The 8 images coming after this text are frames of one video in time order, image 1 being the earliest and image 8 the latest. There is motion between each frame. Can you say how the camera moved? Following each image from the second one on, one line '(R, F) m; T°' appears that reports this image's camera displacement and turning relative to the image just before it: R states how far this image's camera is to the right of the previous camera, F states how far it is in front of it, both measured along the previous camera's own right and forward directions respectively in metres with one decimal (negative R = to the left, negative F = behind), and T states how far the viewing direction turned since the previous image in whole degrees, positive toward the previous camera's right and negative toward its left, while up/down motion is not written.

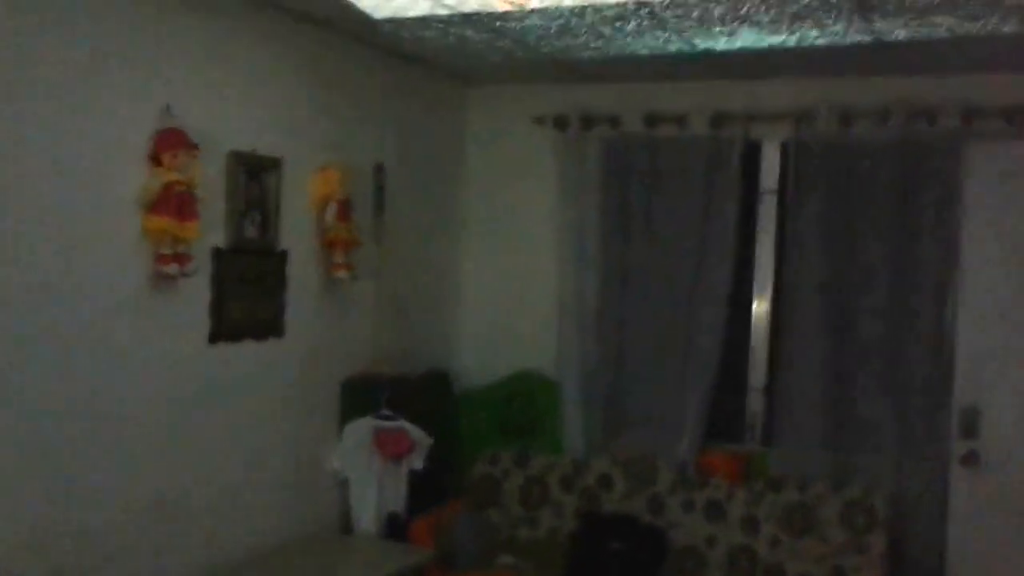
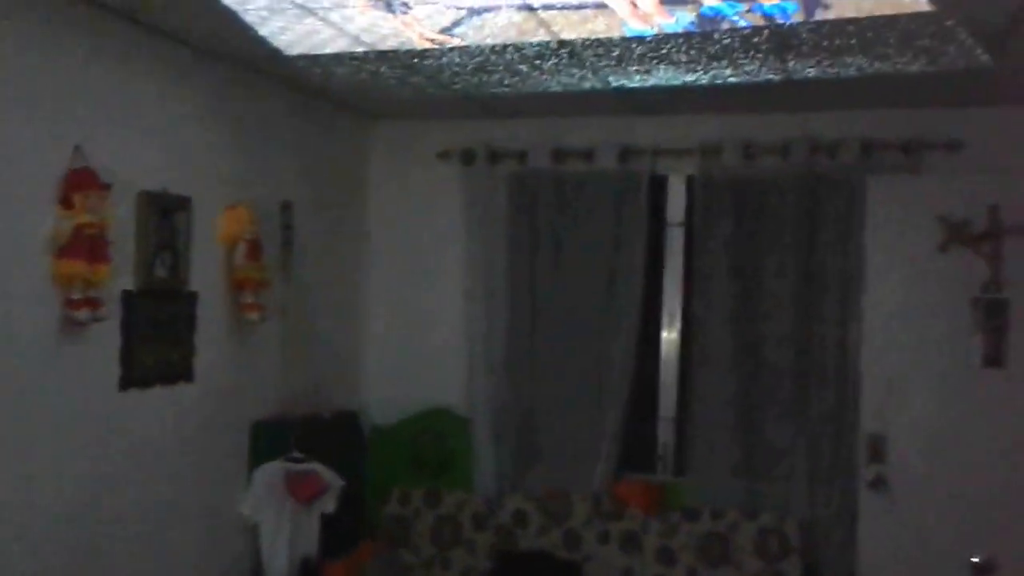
(+0.5, -0.1) m; -4°
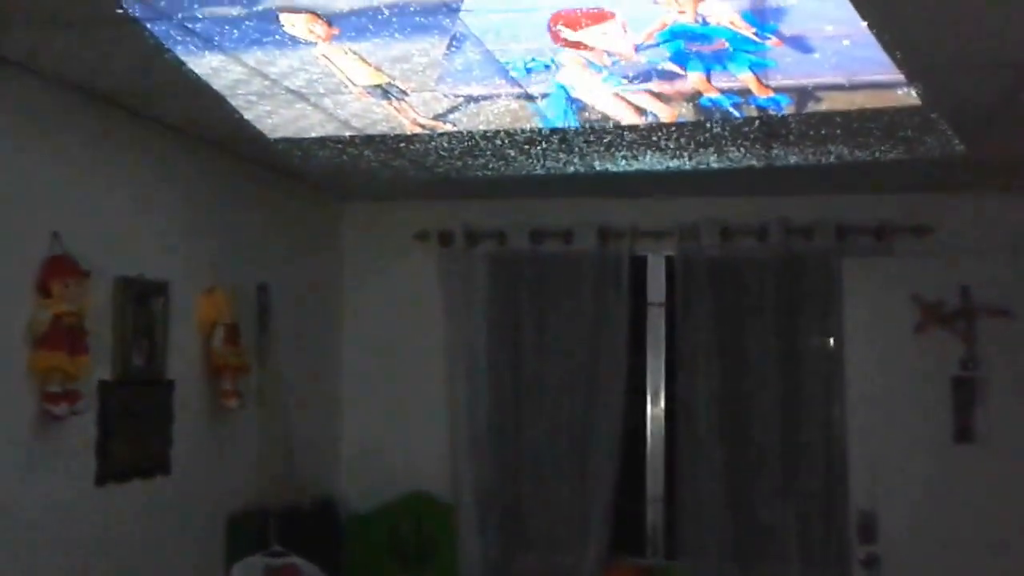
(-0.1, 0.0) m; +3°
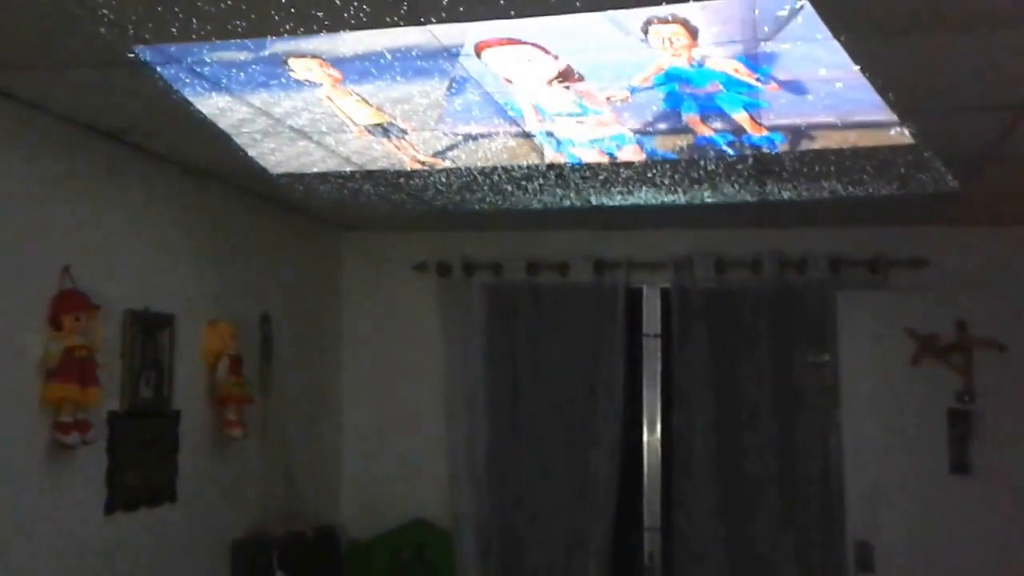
(0.0, -0.1) m; 0°
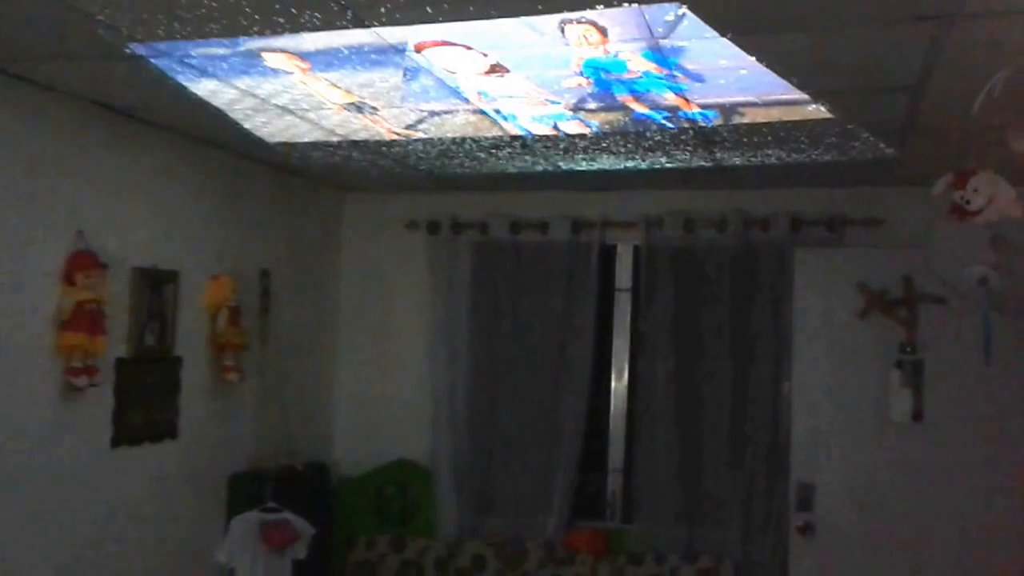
(+0.2, -0.3) m; -1°
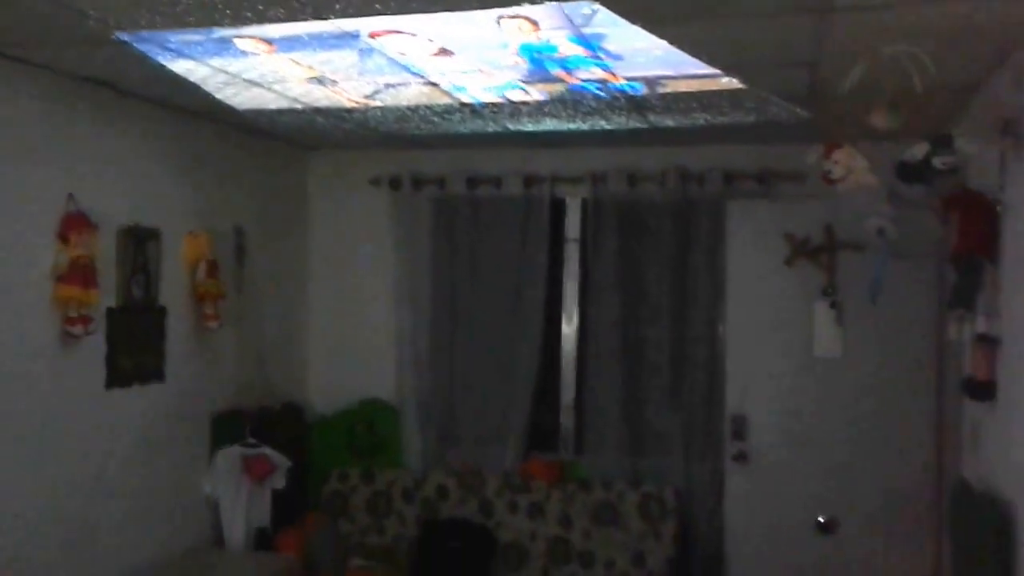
(+0.1, -0.3) m; +1°
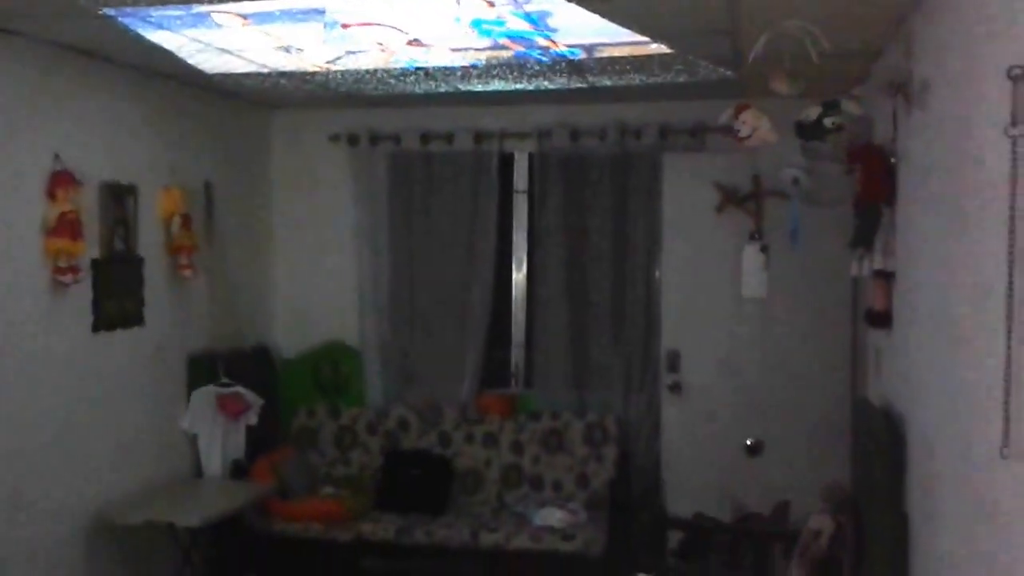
(0.0, -0.3) m; +2°
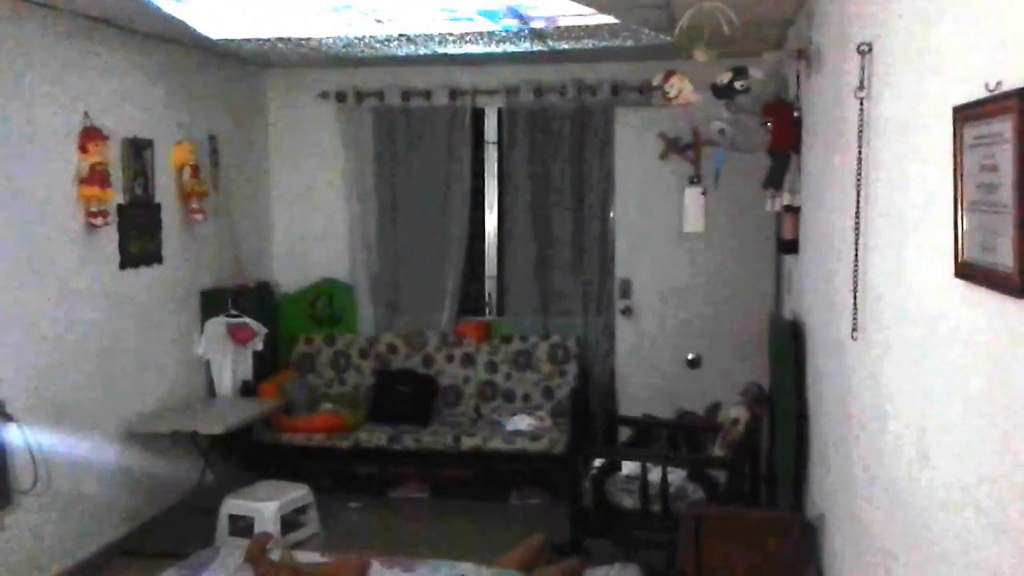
(0.0, -0.6) m; +1°
